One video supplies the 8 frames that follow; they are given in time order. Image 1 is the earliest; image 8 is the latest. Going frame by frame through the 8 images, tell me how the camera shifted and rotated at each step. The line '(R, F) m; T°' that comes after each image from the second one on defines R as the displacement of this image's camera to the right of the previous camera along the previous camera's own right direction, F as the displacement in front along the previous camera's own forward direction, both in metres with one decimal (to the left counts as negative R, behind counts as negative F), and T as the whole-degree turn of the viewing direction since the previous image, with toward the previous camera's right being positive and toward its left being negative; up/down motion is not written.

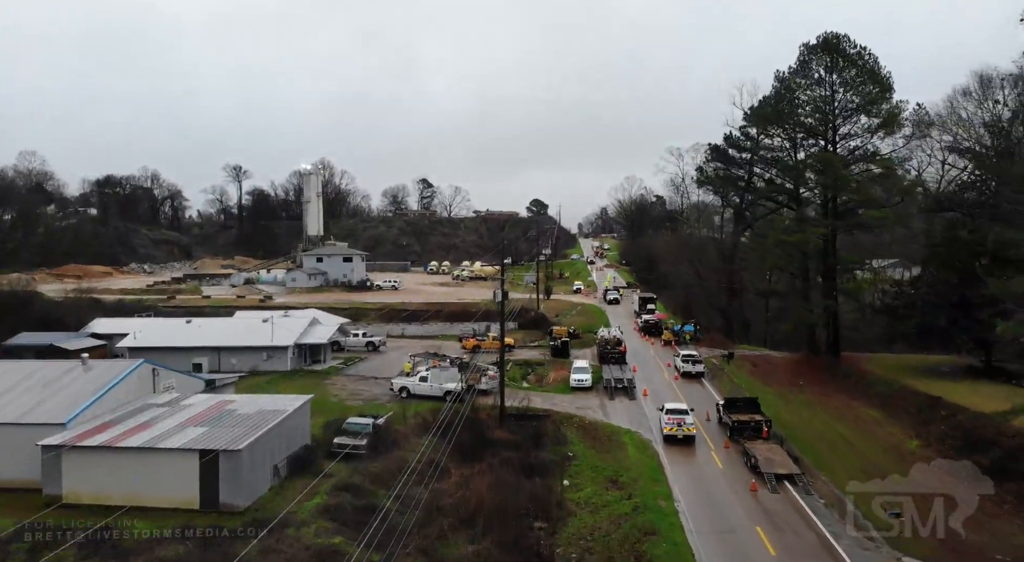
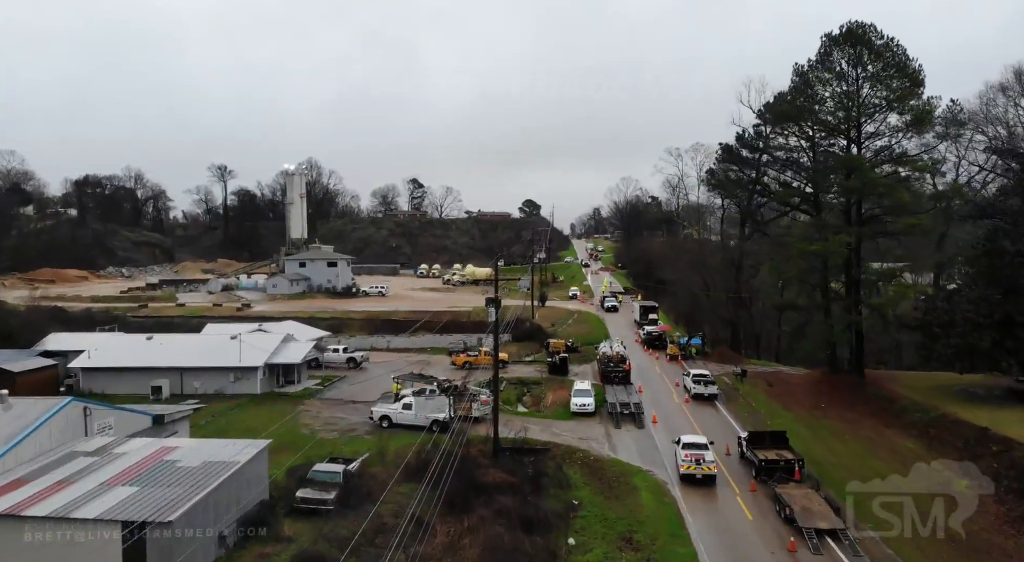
(-0.1, +3.6) m; +1°
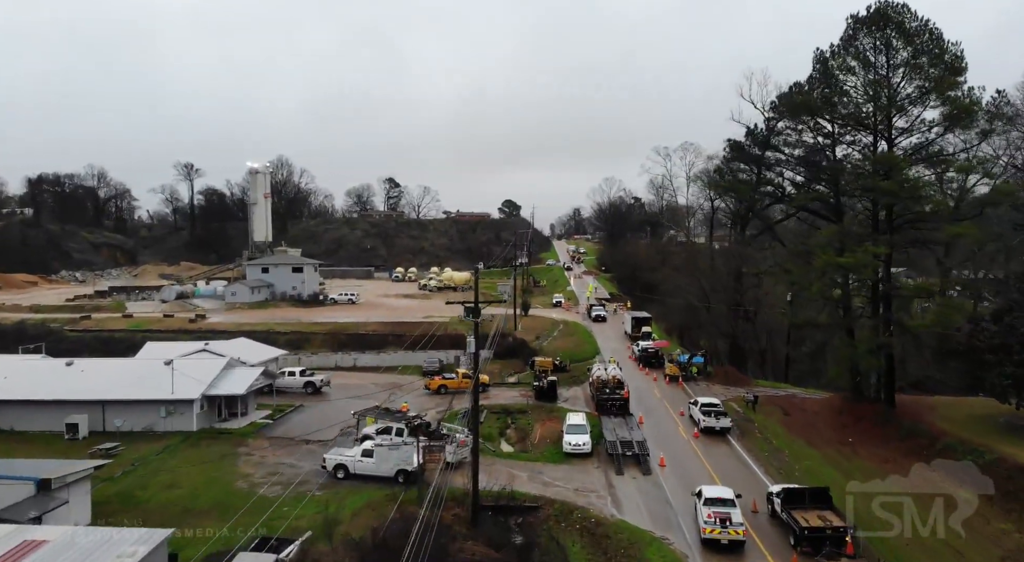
(-0.1, +4.9) m; +2°
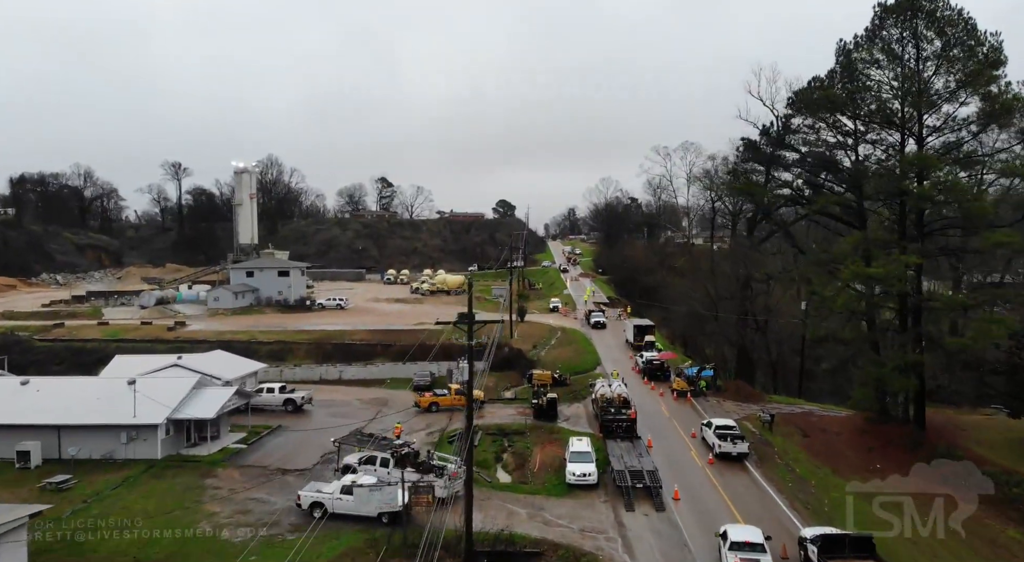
(-0.1, +2.7) m; 0°
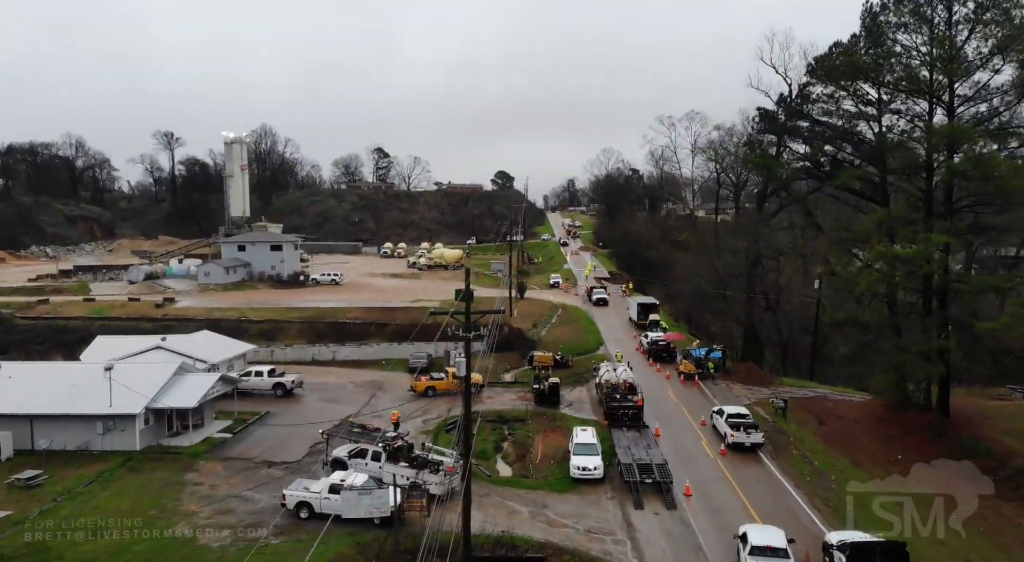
(-0.1, +1.8) m; 0°
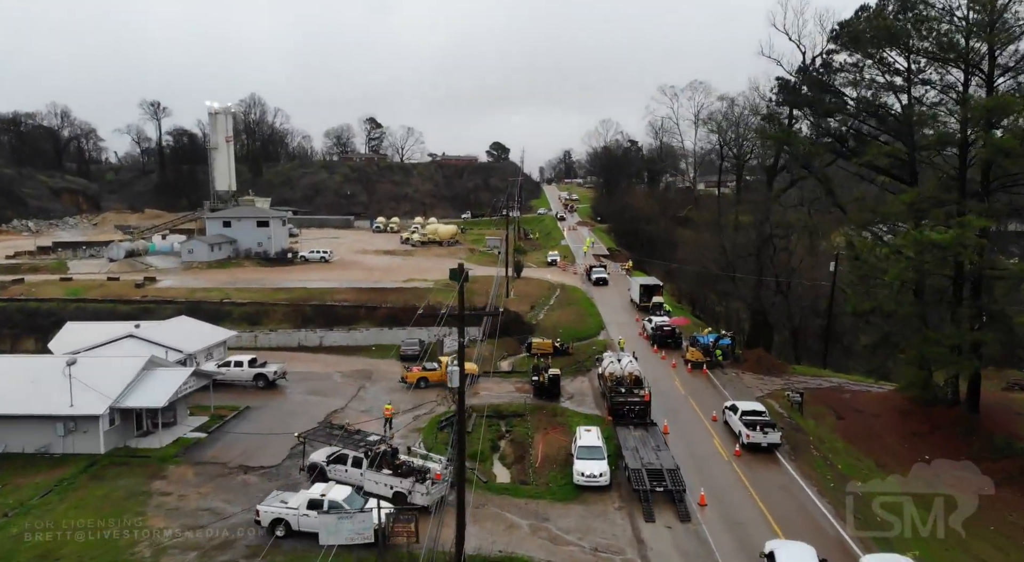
(-0.1, +2.2) m; 0°
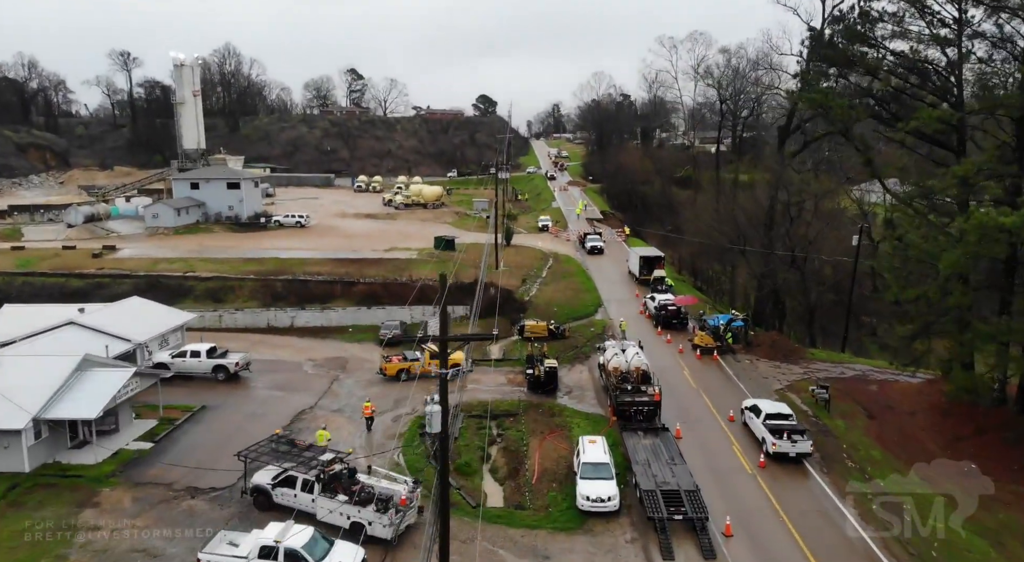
(-0.2, +3.5) m; +1°
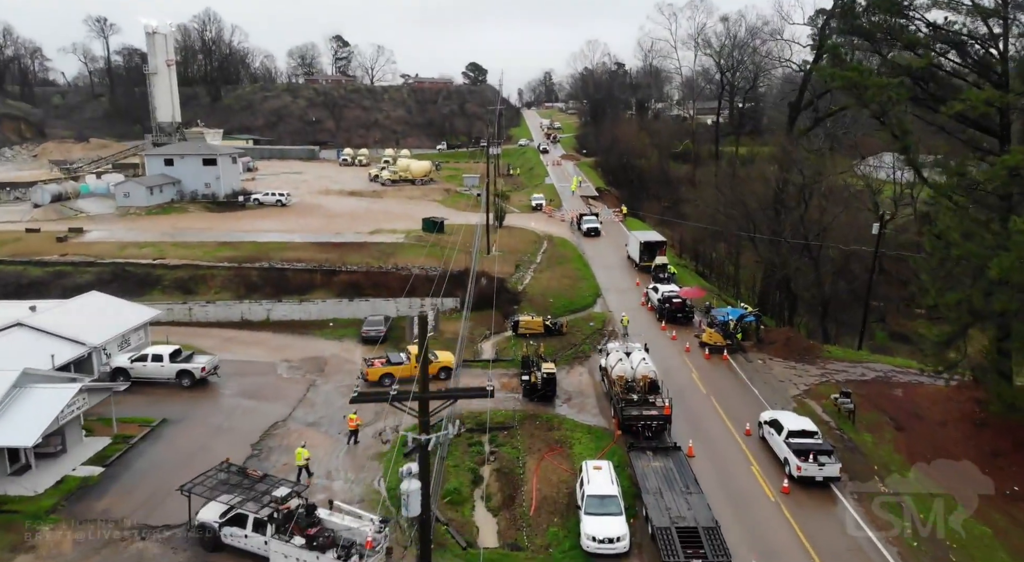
(-0.1, +2.5) m; +1°
